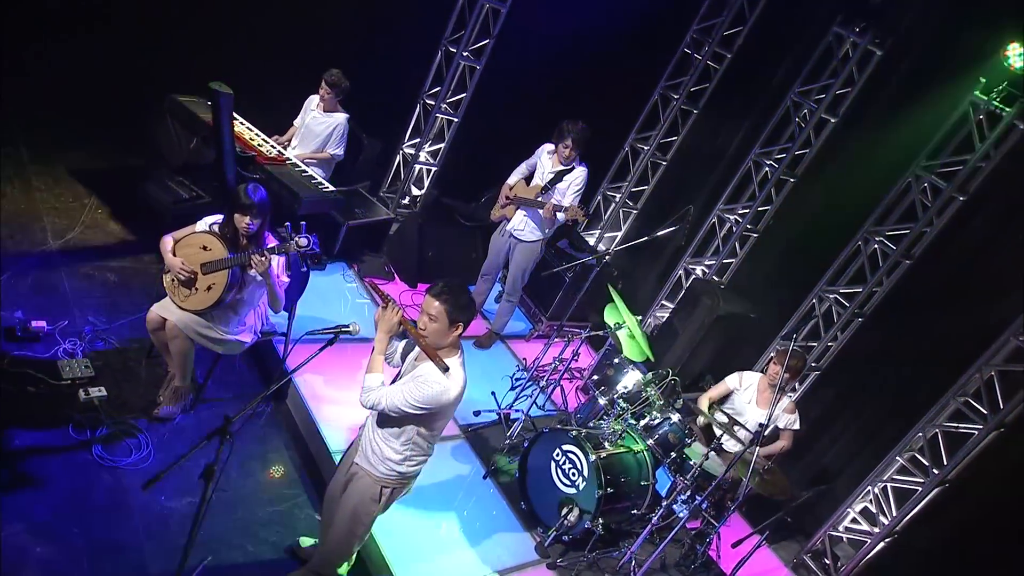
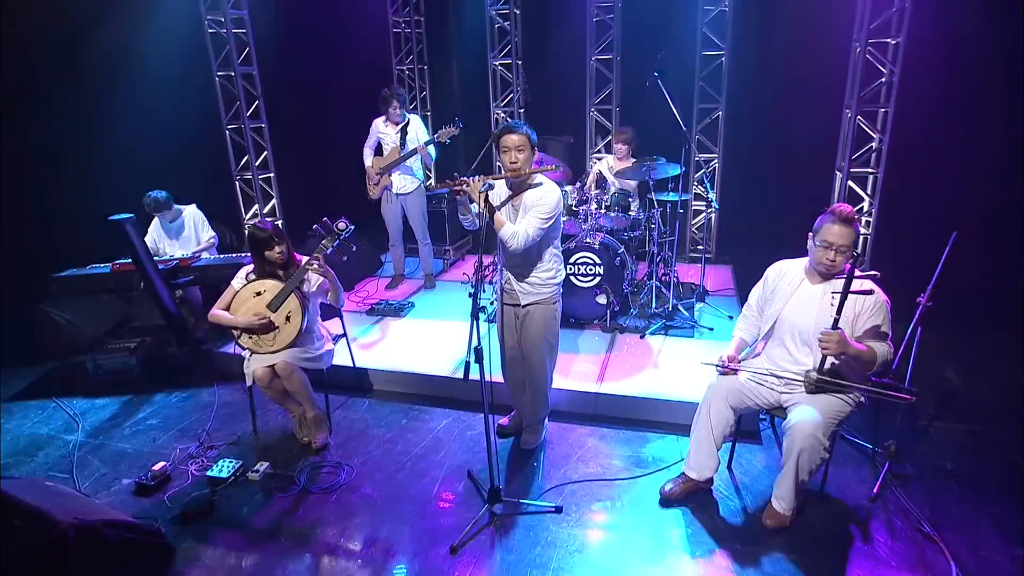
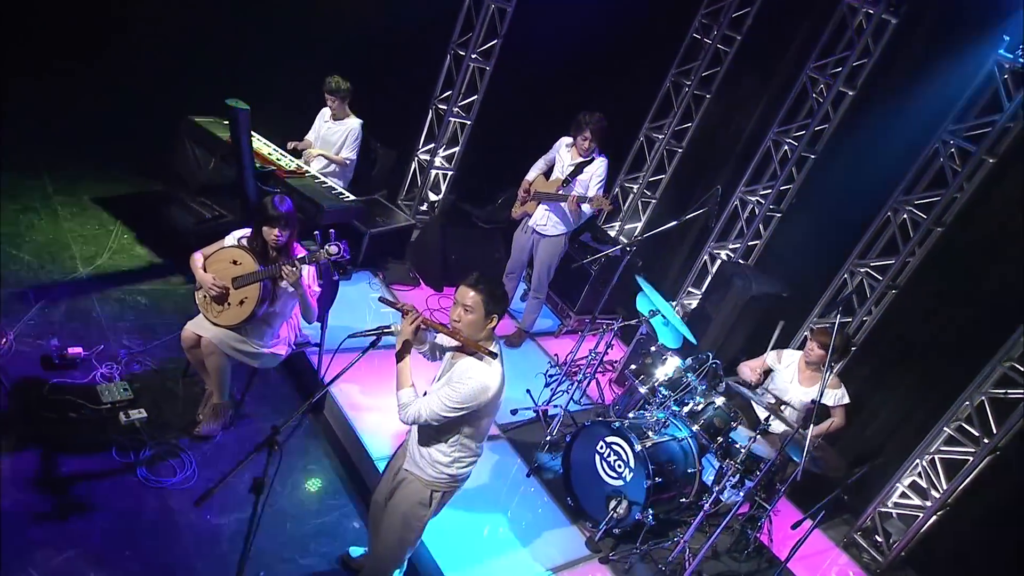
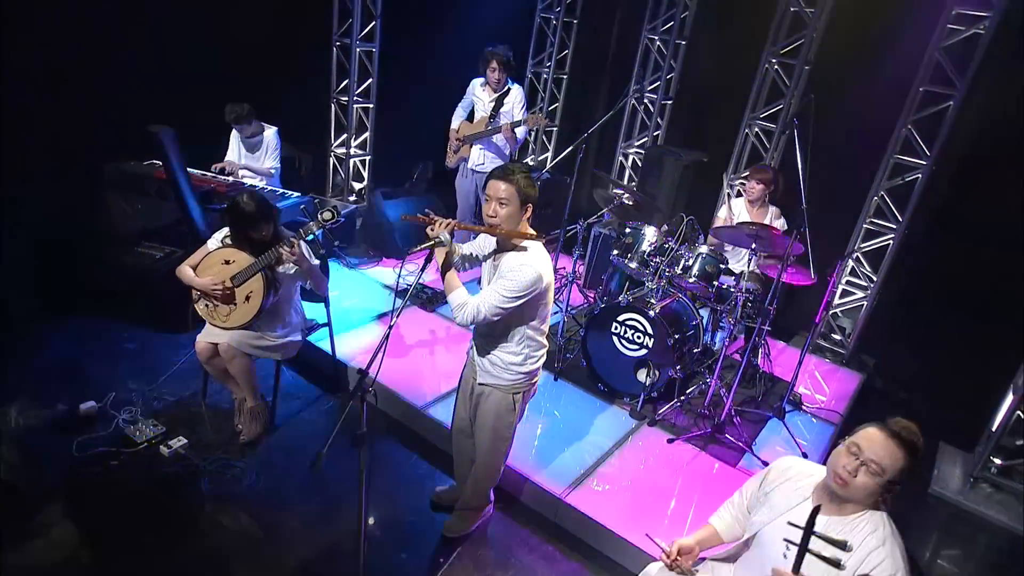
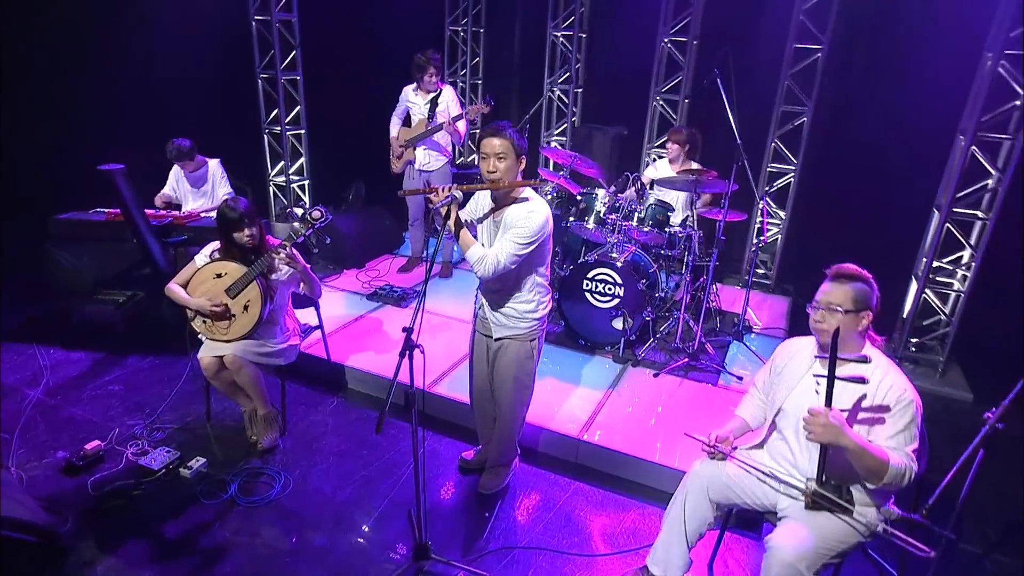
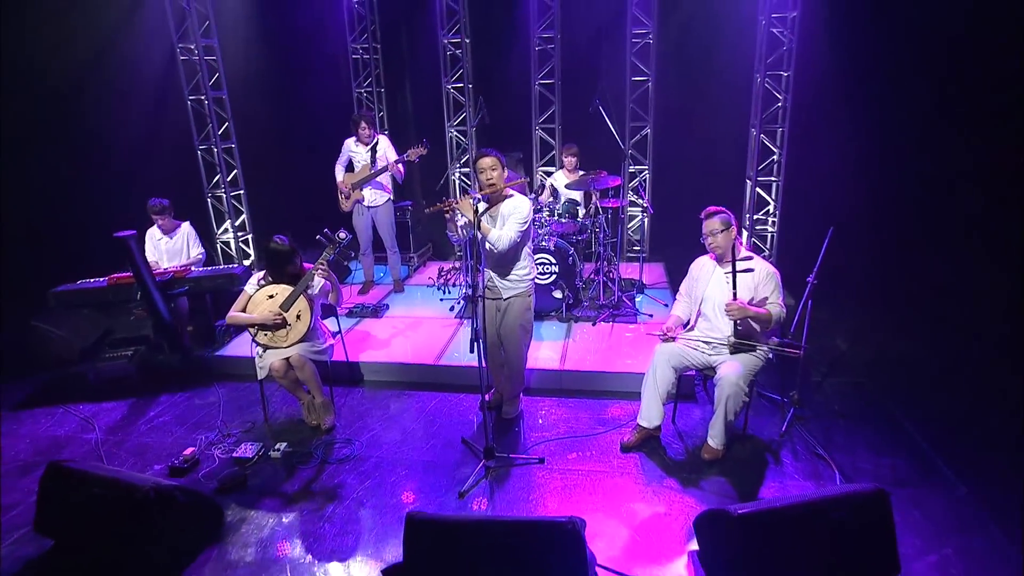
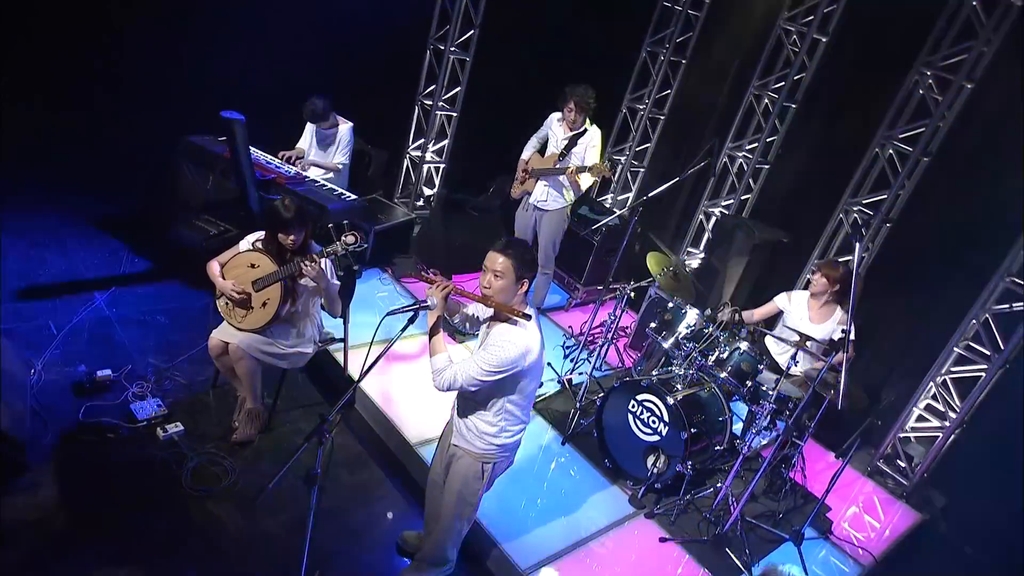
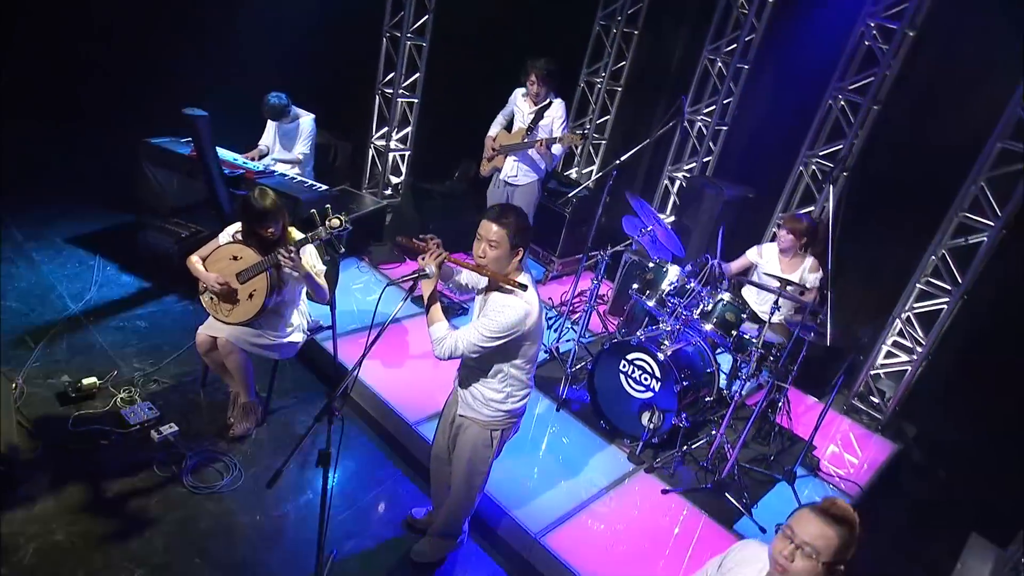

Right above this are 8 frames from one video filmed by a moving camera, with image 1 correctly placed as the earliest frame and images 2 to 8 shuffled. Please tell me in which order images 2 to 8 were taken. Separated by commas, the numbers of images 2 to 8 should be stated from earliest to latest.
3, 7, 8, 4, 5, 2, 6
